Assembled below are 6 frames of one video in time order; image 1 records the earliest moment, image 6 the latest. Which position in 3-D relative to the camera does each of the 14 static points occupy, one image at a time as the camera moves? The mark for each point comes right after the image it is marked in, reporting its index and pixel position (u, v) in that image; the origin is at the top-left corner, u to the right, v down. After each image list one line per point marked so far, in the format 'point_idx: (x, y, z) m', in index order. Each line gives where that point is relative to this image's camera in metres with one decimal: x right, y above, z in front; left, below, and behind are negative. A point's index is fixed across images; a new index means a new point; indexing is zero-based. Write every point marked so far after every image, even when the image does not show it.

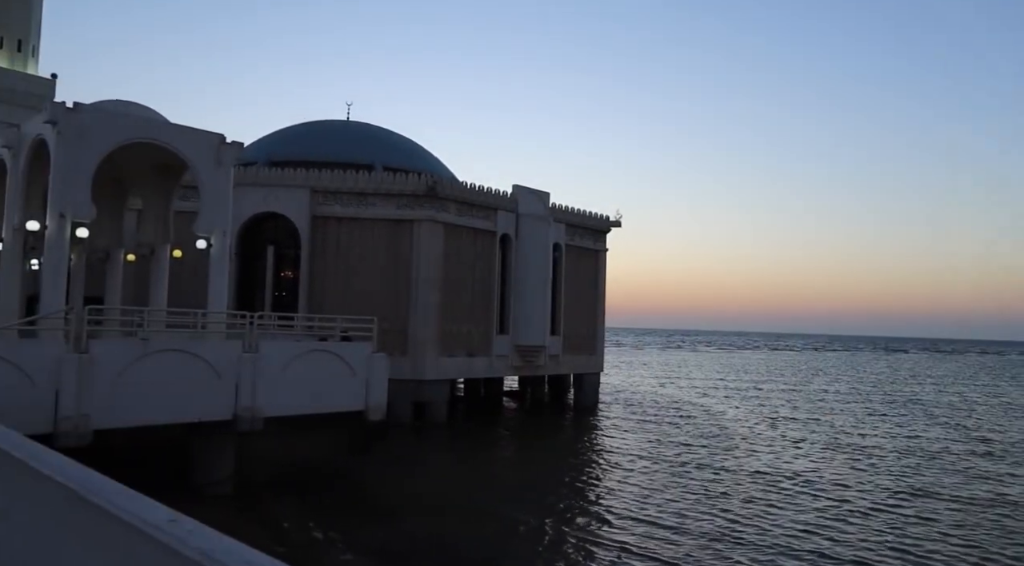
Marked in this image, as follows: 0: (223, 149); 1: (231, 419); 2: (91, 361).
0: (-7.1, +3.3, +19.0) m
1: (-6.2, -3.0, +17.2) m
2: (-8.1, -1.5, +14.9) m
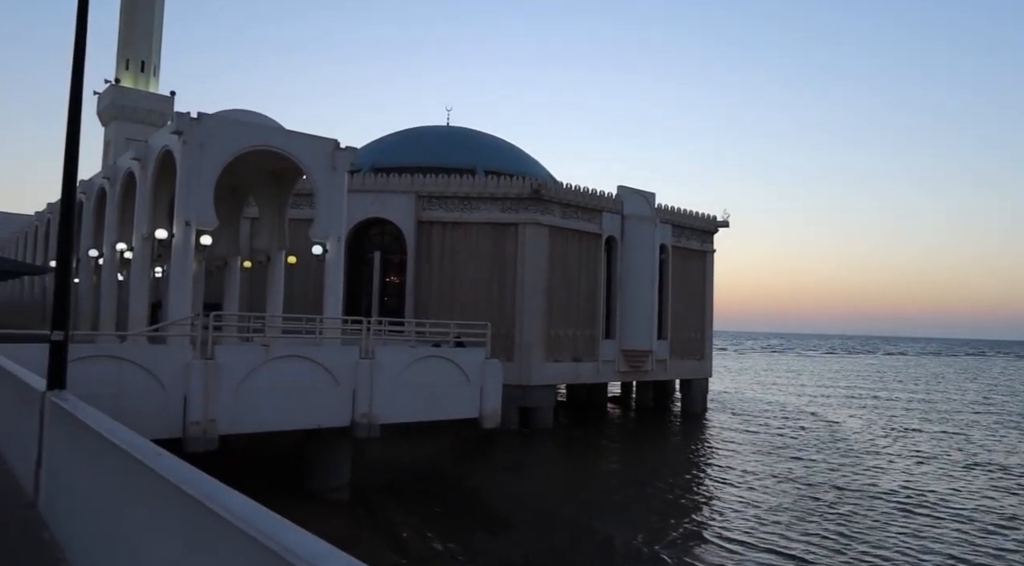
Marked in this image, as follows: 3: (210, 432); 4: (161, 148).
0: (-4.3, +3.2, +19.0) m
1: (-3.6, -3.2, +17.1) m
2: (-5.7, -1.6, +15.1) m
3: (-5.8, -2.9, +14.9) m
4: (-8.3, +3.2, +18.3) m
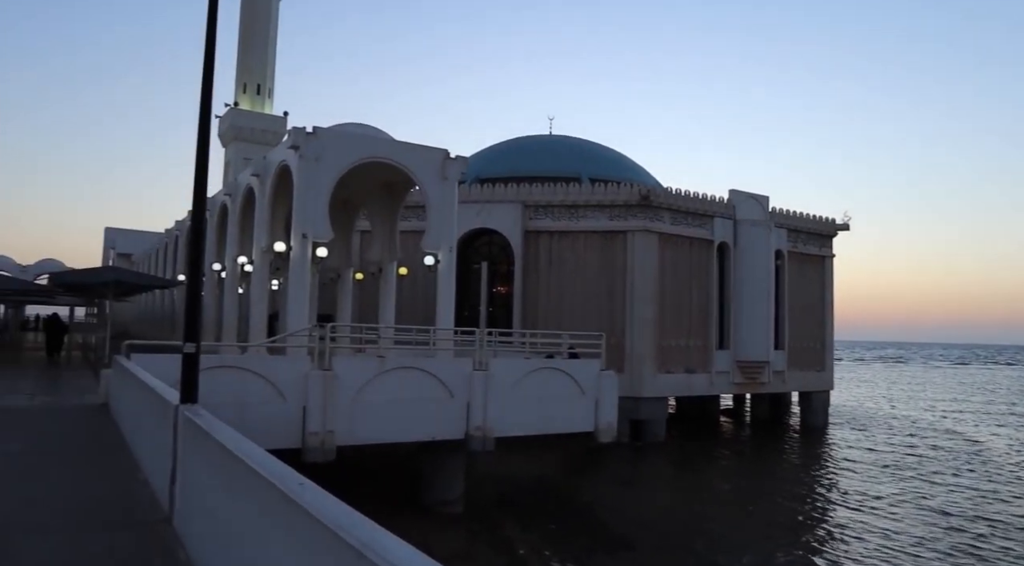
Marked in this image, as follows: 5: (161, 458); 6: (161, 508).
0: (-1.6, +2.9, +18.9) m
1: (-1.0, -3.4, +16.8) m
2: (-3.4, -1.9, +15.1) m
3: (-3.5, -3.1, +14.9) m
4: (-5.6, +2.9, +18.7) m
5: (-3.3, -1.7, +7.3) m
6: (-3.1, -2.0, +6.9) m
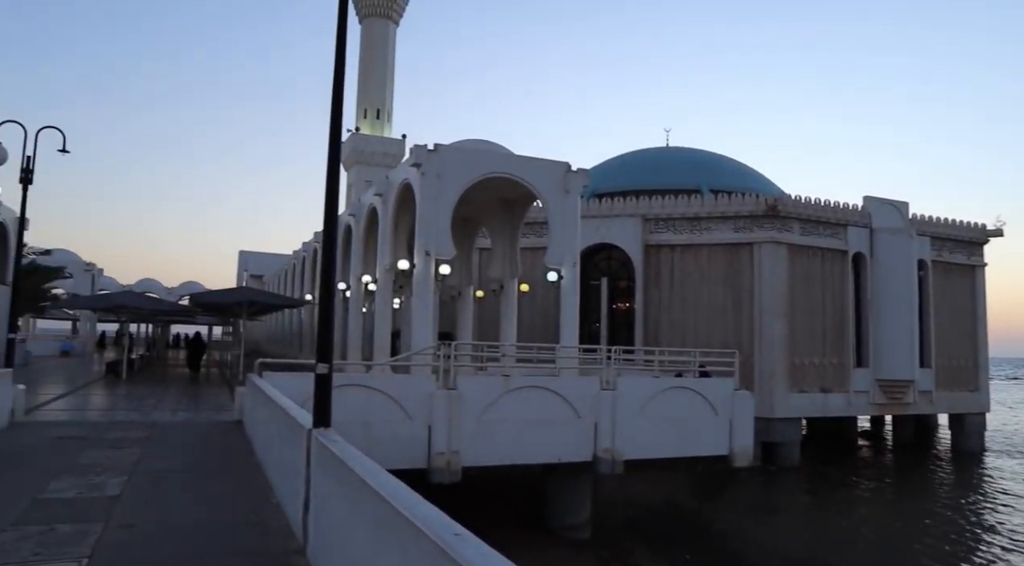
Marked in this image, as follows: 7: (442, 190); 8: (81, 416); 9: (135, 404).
0: (+1.4, +2.5, +18.4) m
1: (+1.6, -3.7, +16.1) m
2: (-1.0, -2.2, +14.8) m
3: (-1.1, -3.4, +14.6) m
4: (-2.7, +2.4, +18.9) m
5: (-2.0, -1.8, +7.1) m
6: (-1.9, -2.2, +6.7) m
7: (-1.5, +2.1, +17.2) m
8: (-7.7, -2.4, +13.8) m
9: (-7.9, -2.6, +16.3) m
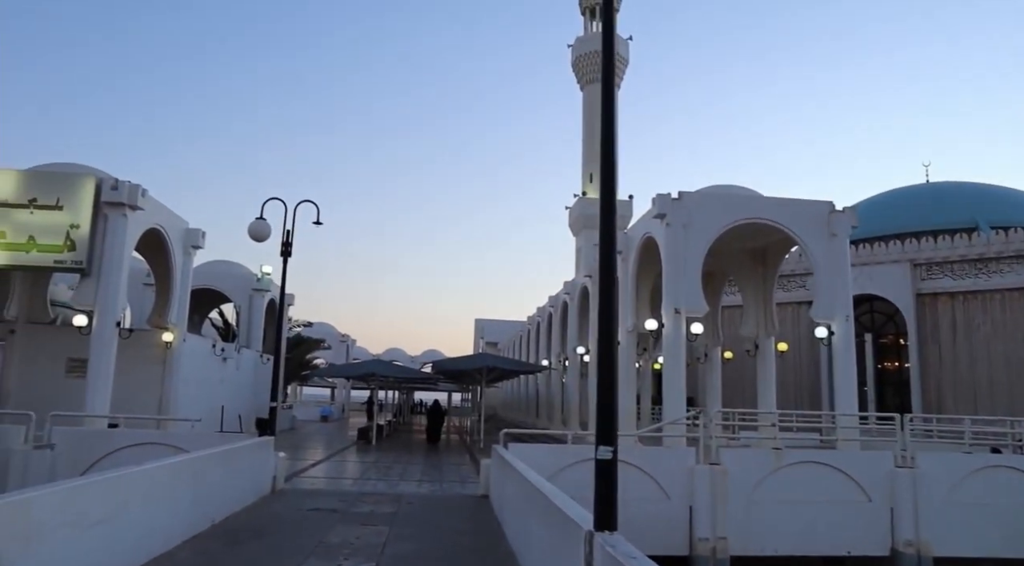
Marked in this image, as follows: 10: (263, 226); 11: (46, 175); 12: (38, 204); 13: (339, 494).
0: (+6.7, +1.4, +16.0) m
1: (+6.5, -4.7, +13.2) m
2: (+3.5, -3.2, +12.9) m
3: (+3.4, -4.4, +12.6) m
4: (+3.0, +1.0, +17.6) m
5: (+0.4, -2.3, +5.8) m
6: (+0.4, -2.6, +5.4) m
7: (+3.6, +0.9, +15.7) m
8: (-3.2, -3.6, +13.7) m
9: (-2.7, -4.0, +16.2) m
10: (-4.2, +1.0, +13.1) m
11: (-8.9, +2.1, +14.7) m
12: (-9.0, +1.5, +14.7) m
13: (-2.8, -3.4, +12.6) m
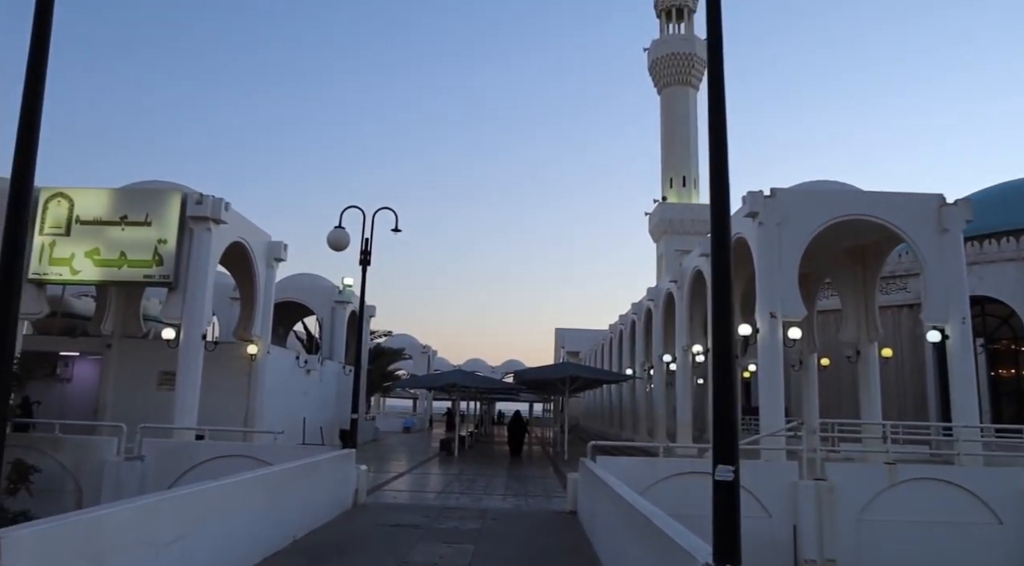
0: (+8.3, +1.4, +14.8) m
1: (+7.9, -4.6, +11.9) m
2: (+4.9, -3.2, +11.9) m
3: (+4.8, -4.4, +11.6) m
4: (+4.7, +1.0, +16.7) m
5: (+1.0, -2.3, +5.2) m
6: (+1.0, -2.6, +4.7) m
7: (+5.2, +0.8, +14.7) m
8: (-1.6, -3.8, +13.4) m
9: (-0.9, -4.2, +15.8) m
10: (-2.9, +0.8, +12.9) m
11: (-7.4, +1.8, +15.1) m
12: (-7.5, +1.2, +15.0) m
13: (-1.4, -3.6, +12.3) m
